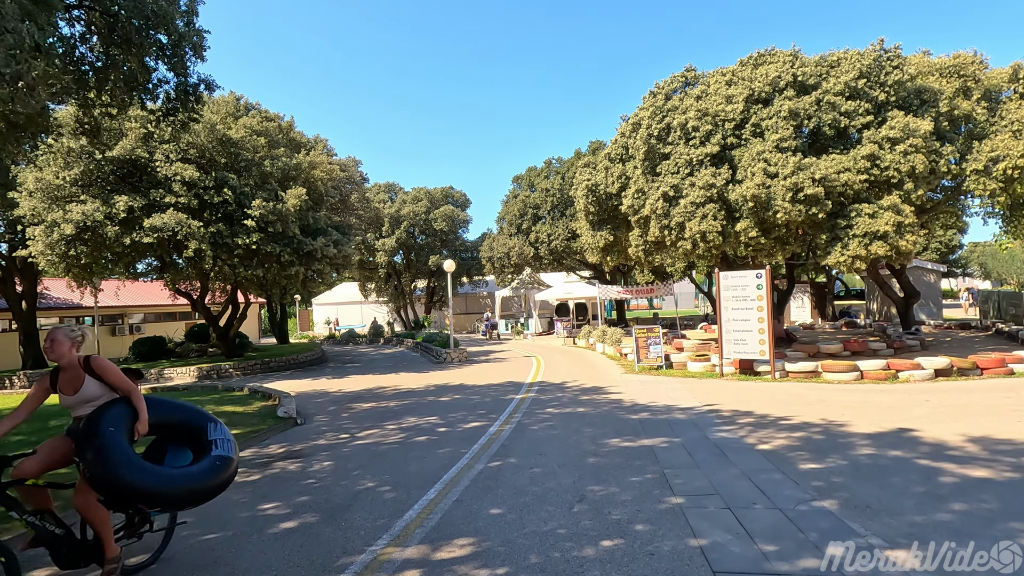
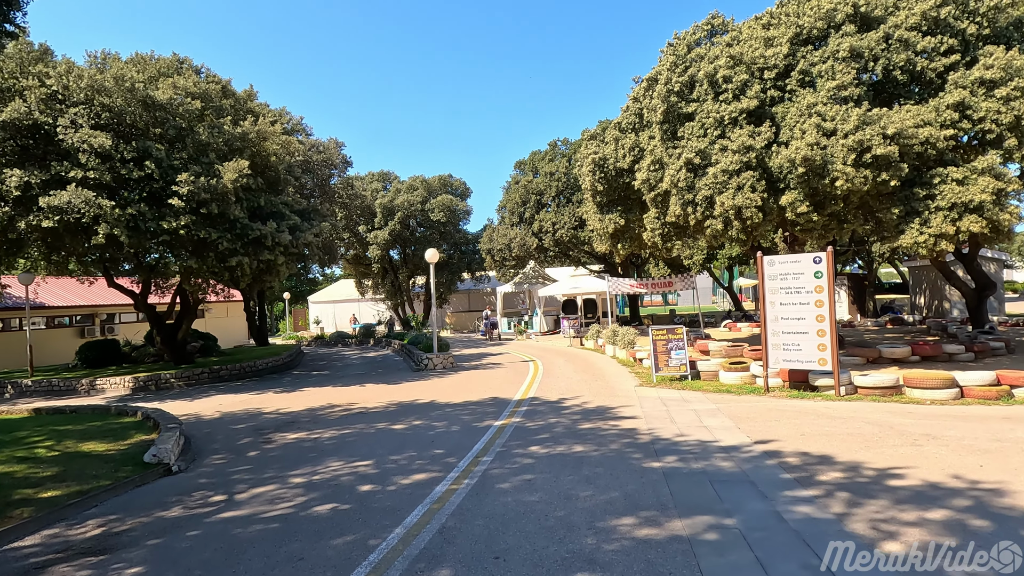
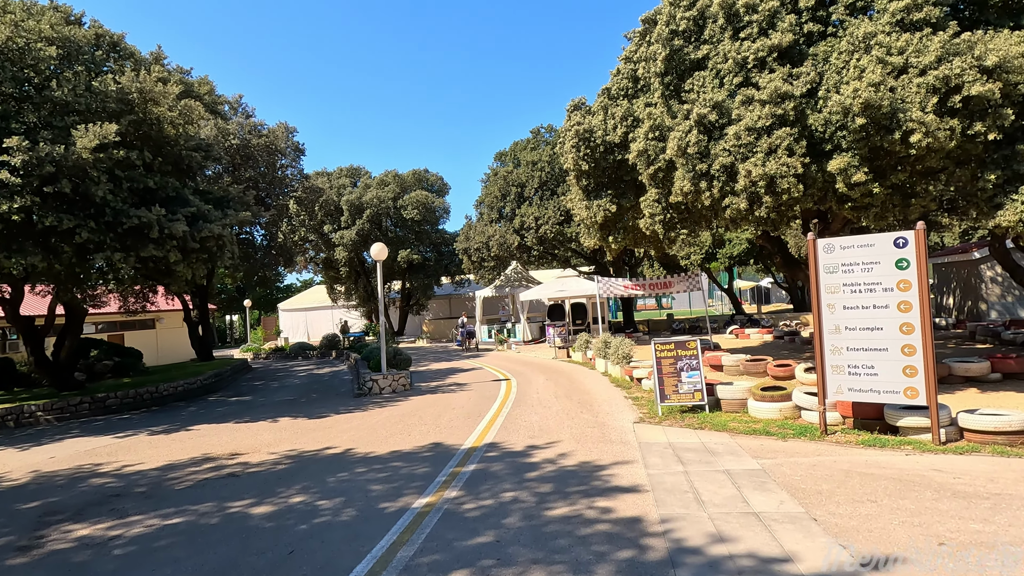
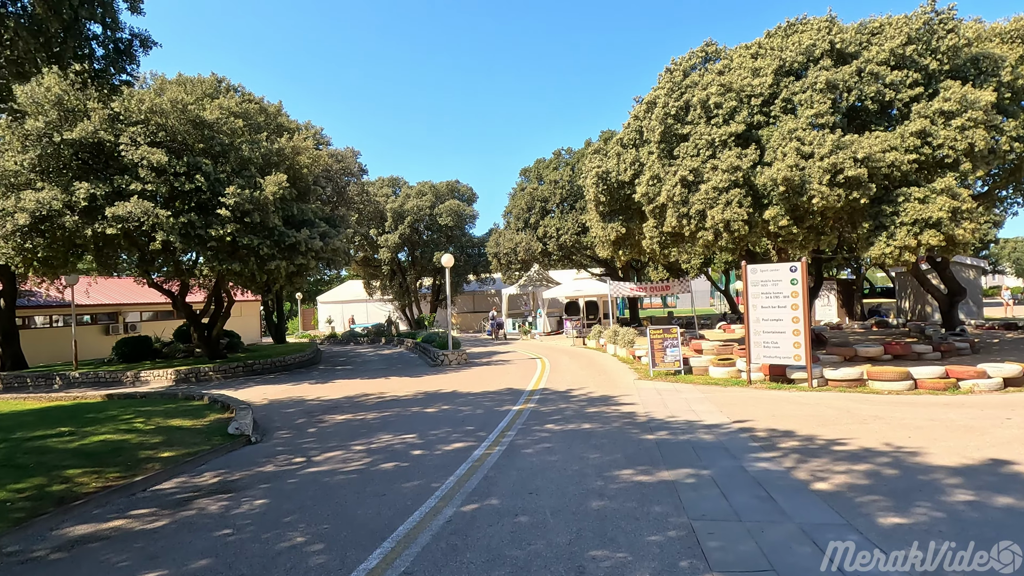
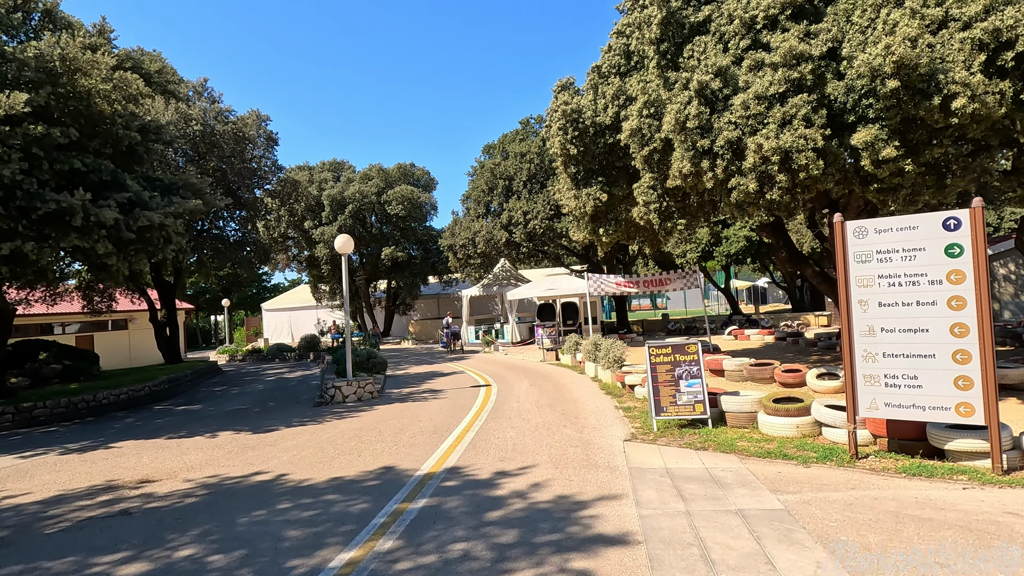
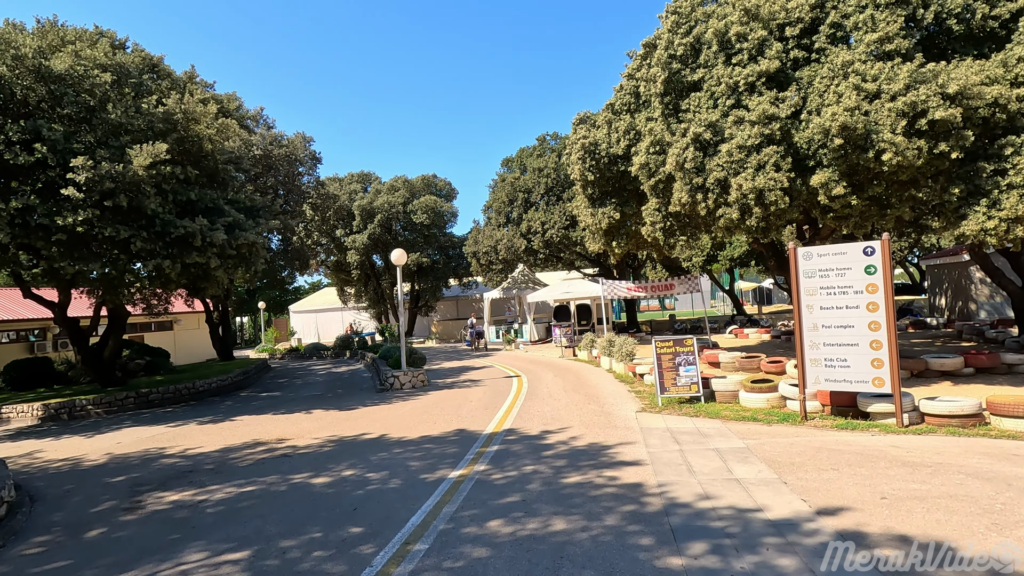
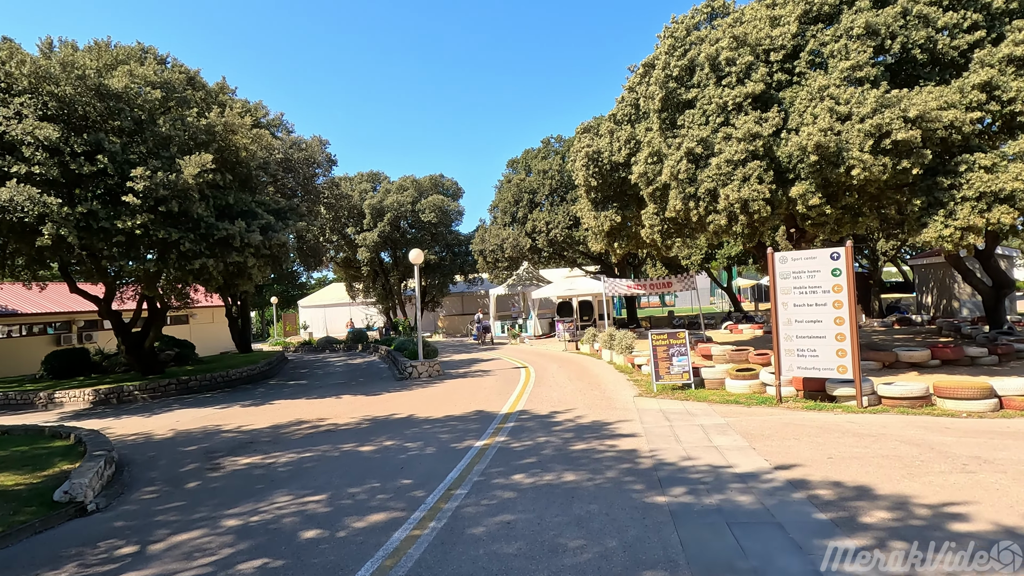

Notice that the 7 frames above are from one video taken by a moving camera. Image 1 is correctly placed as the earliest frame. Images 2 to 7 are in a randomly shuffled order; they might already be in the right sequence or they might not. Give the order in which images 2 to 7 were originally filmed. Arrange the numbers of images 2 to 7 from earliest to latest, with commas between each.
4, 2, 7, 6, 3, 5
